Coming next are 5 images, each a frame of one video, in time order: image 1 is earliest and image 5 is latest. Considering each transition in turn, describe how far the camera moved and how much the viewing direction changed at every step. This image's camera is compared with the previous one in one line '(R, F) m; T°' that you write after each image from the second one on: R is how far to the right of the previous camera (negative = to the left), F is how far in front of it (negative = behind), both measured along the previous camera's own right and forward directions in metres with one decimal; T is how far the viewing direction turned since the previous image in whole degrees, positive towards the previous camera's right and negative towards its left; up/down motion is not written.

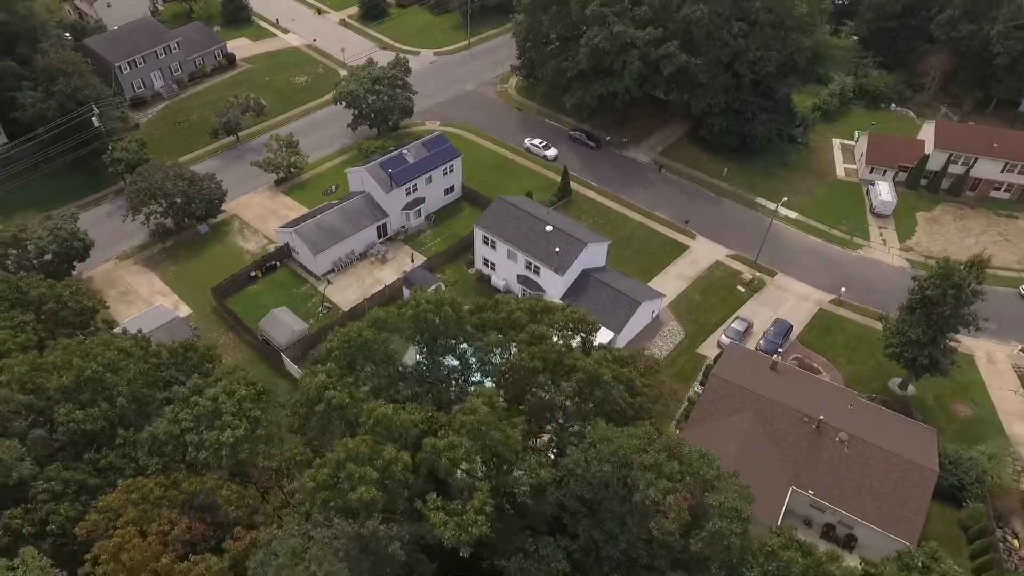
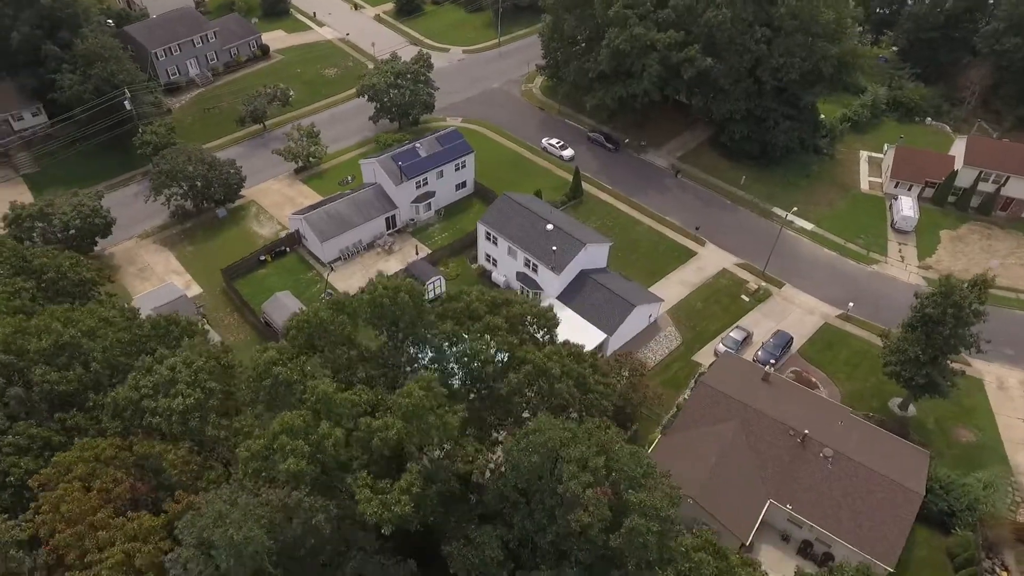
(+2.9, -0.2) m; -3°
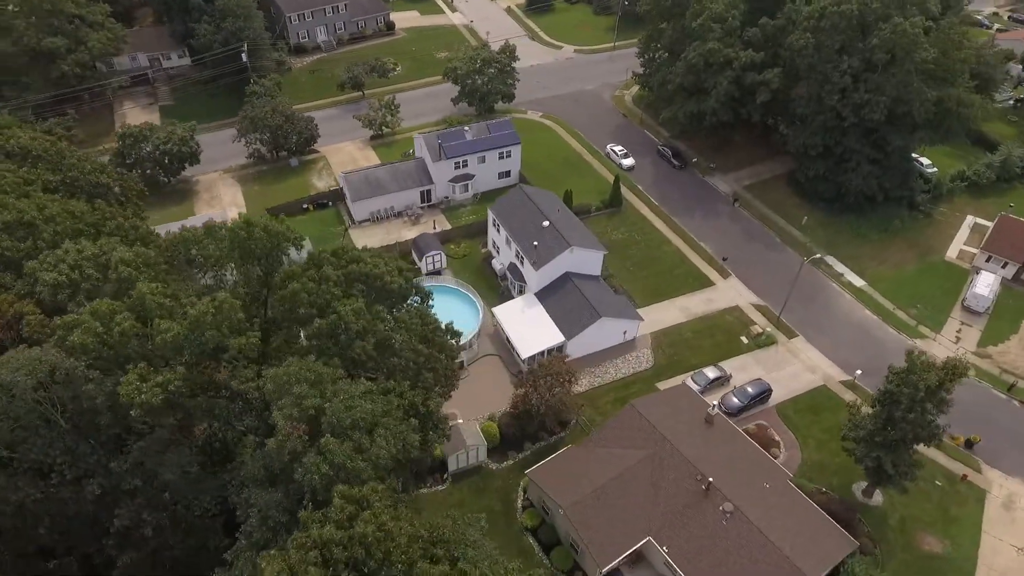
(+12.3, +0.5) m; -13°
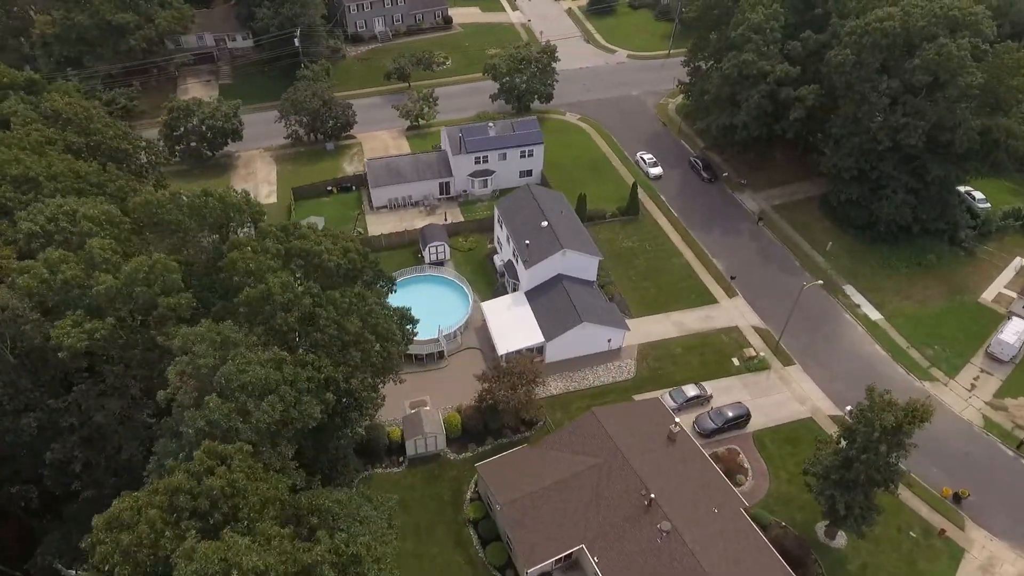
(+5.9, 0.0) m; -6°
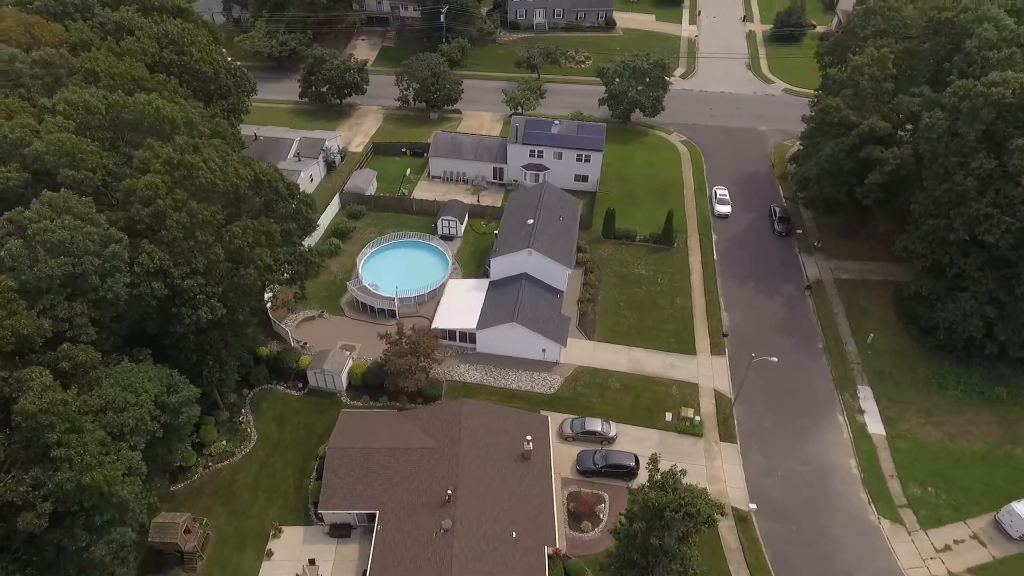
(+17.7, +2.4) m; -19°
